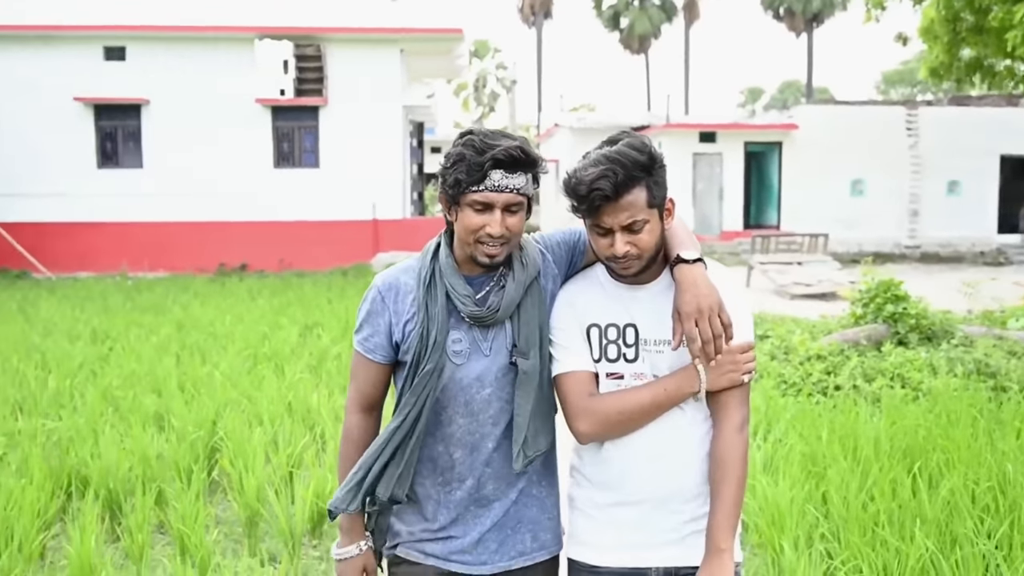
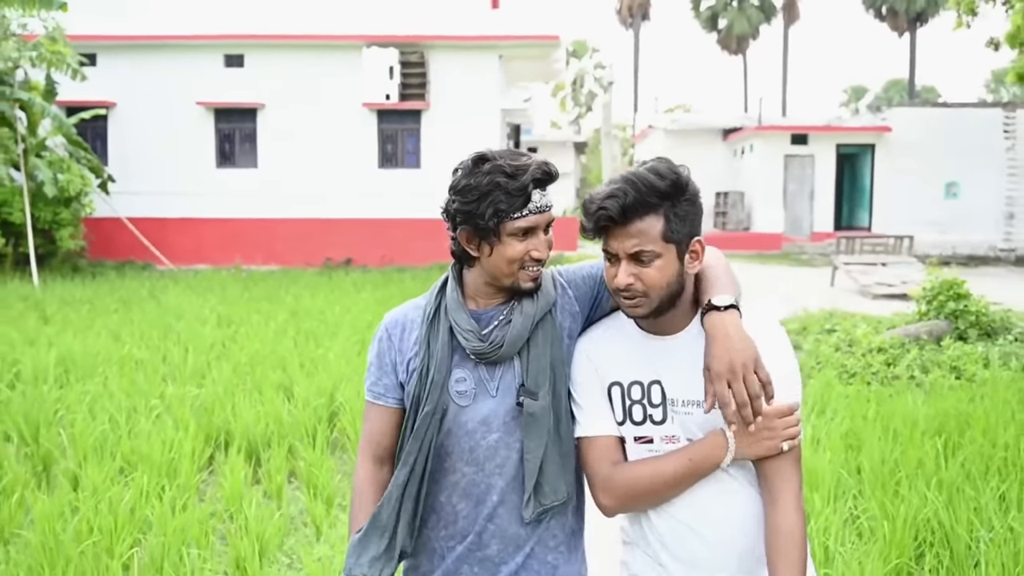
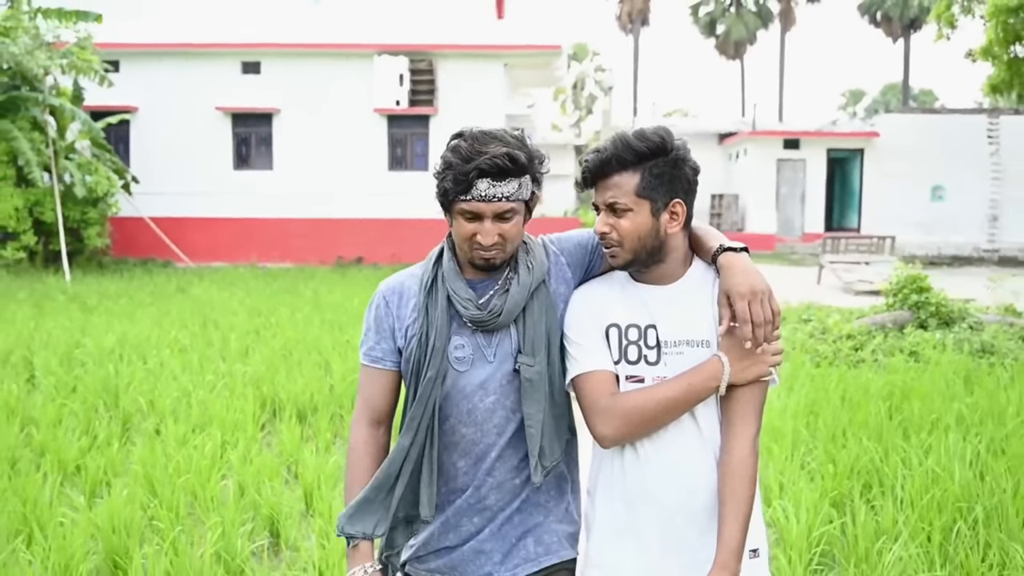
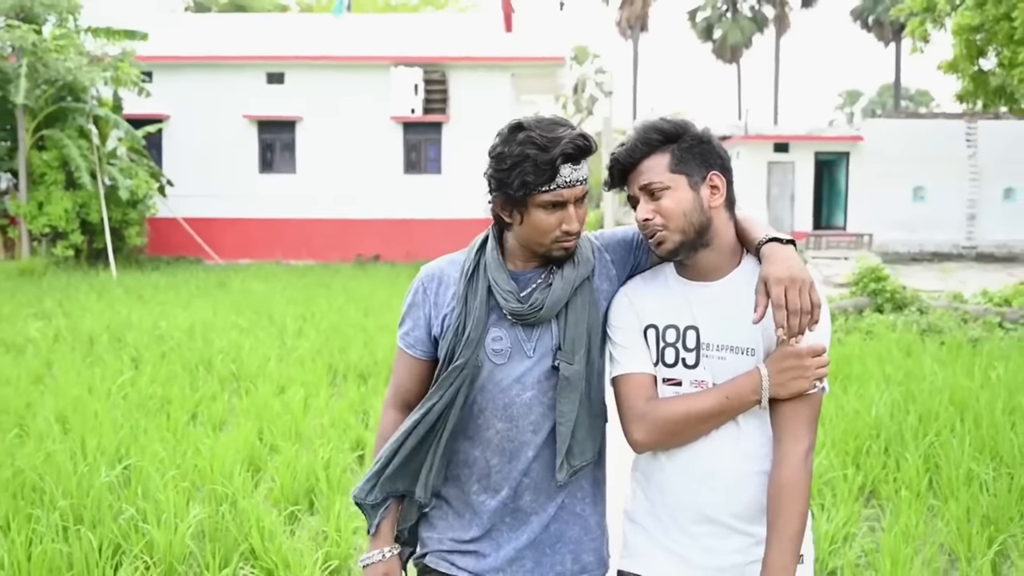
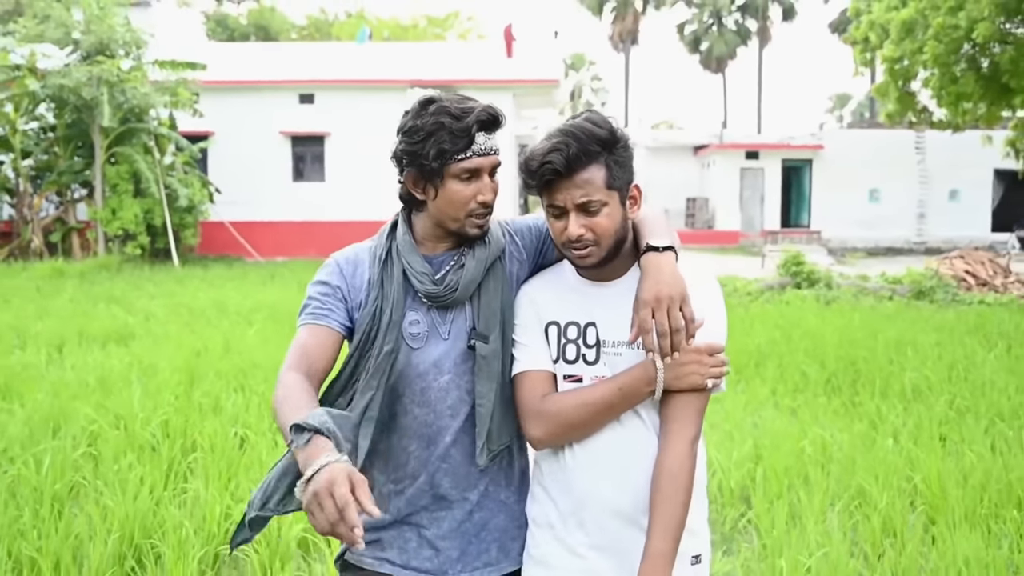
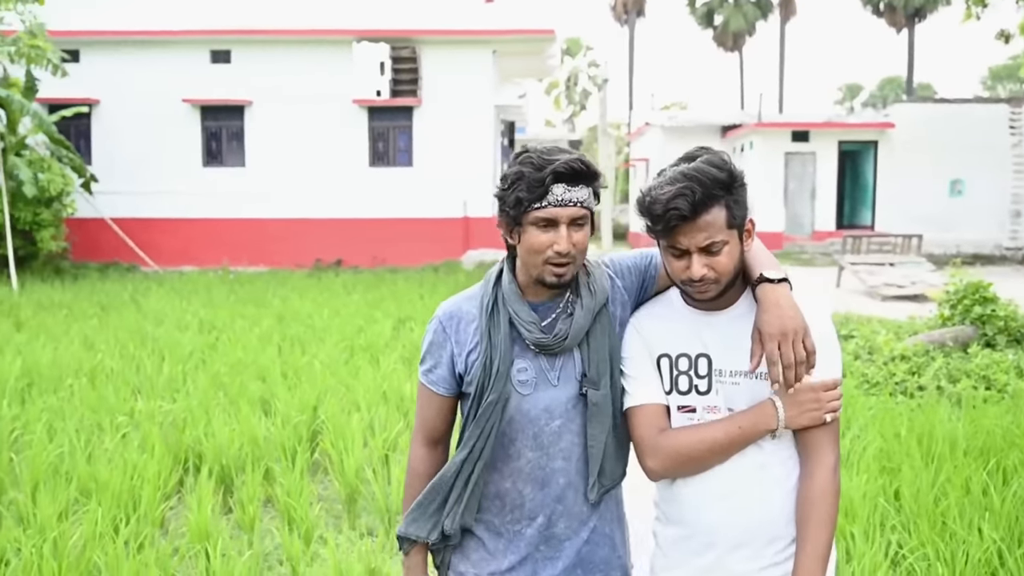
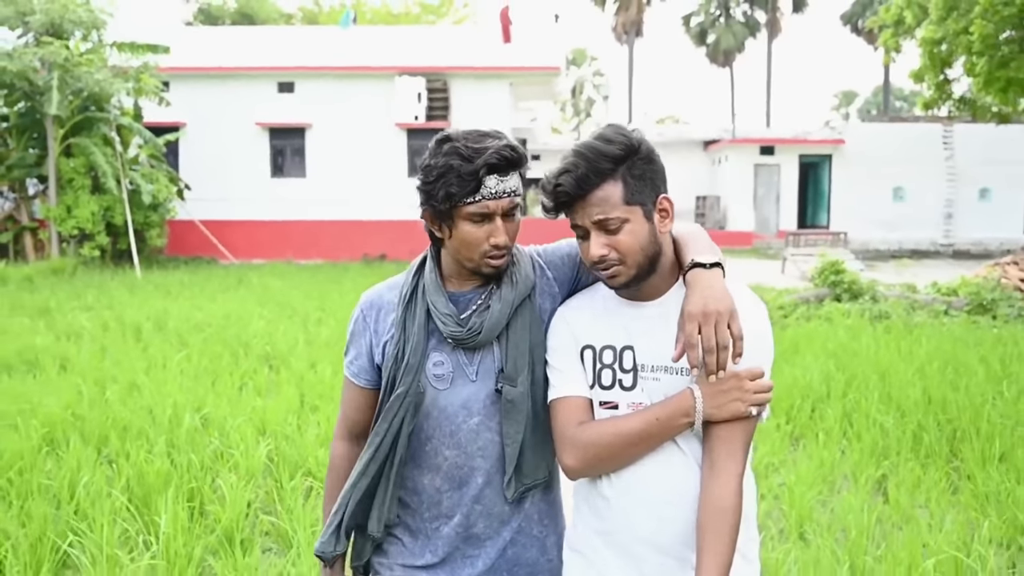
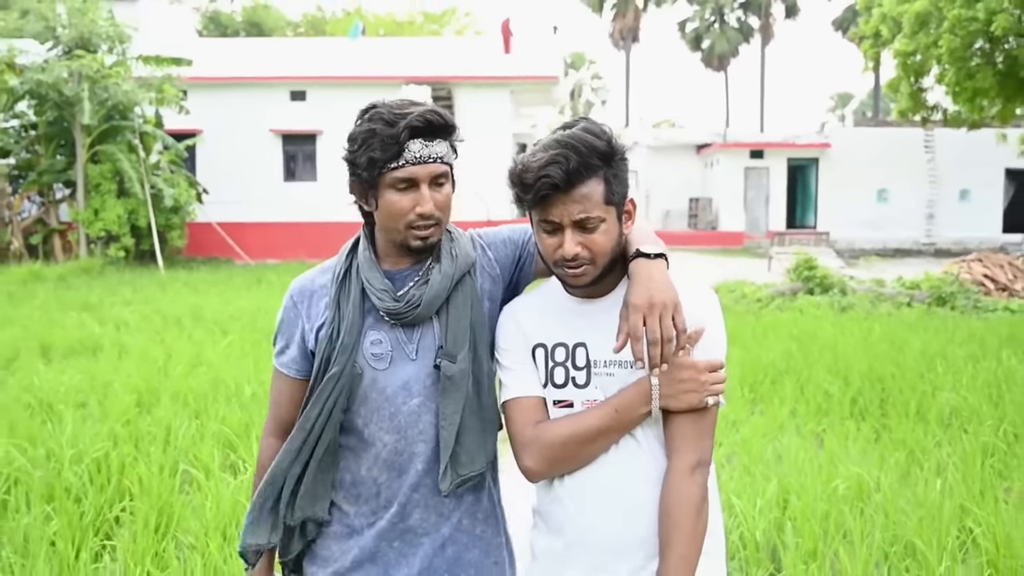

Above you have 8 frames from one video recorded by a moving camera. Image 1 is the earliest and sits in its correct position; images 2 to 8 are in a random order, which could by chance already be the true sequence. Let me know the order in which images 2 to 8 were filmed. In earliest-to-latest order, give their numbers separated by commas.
6, 2, 3, 4, 7, 8, 5
